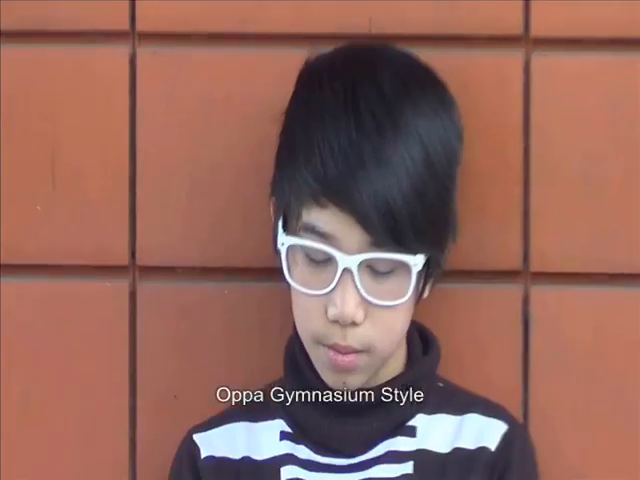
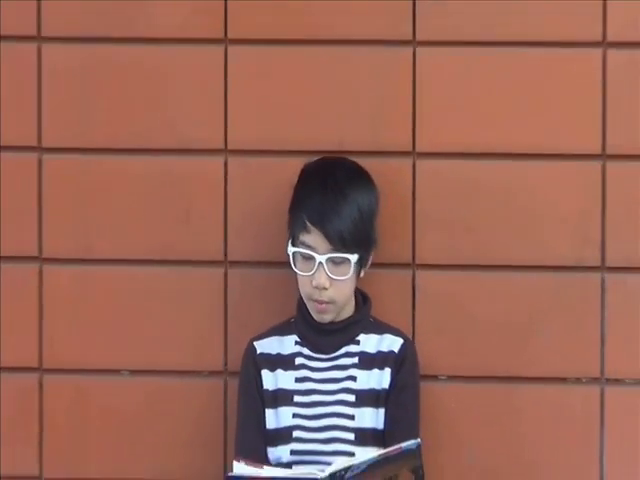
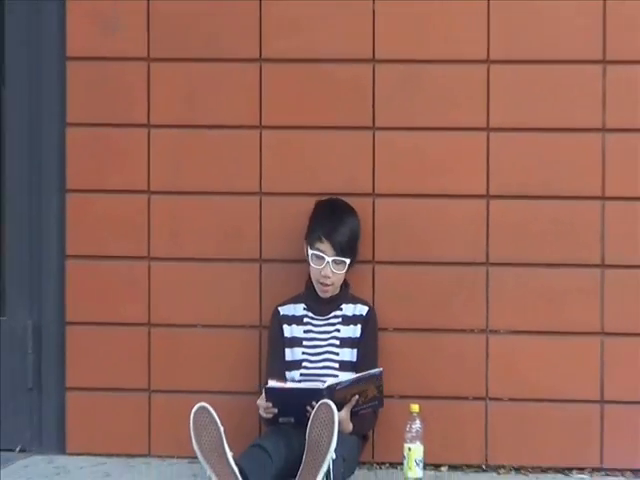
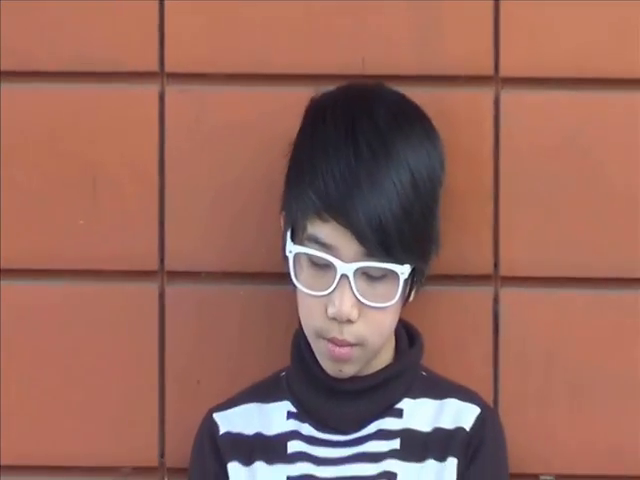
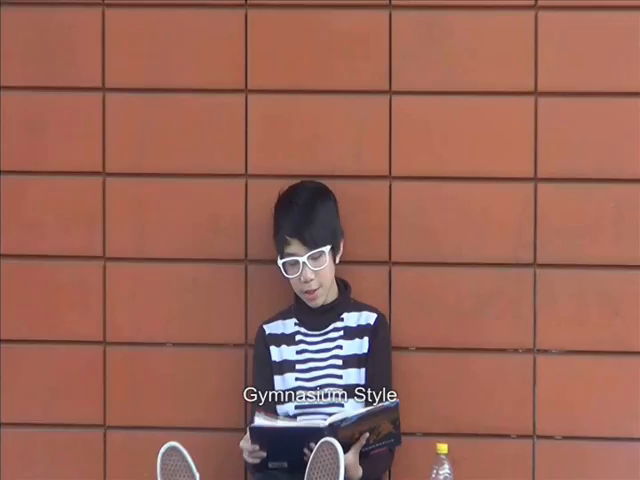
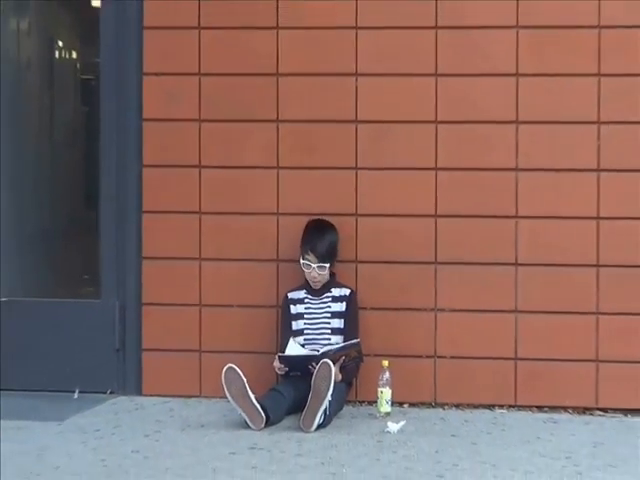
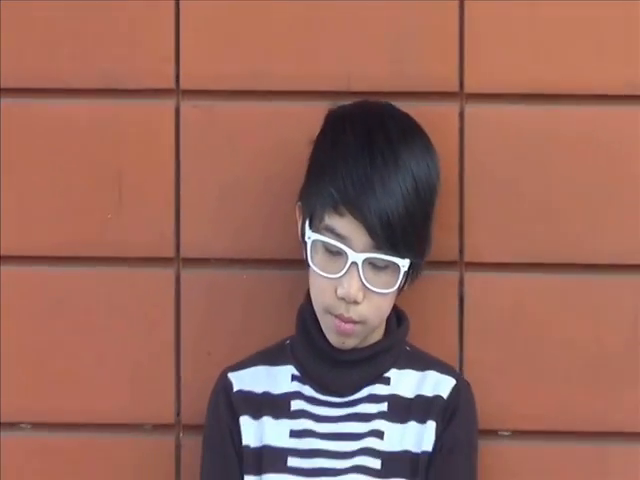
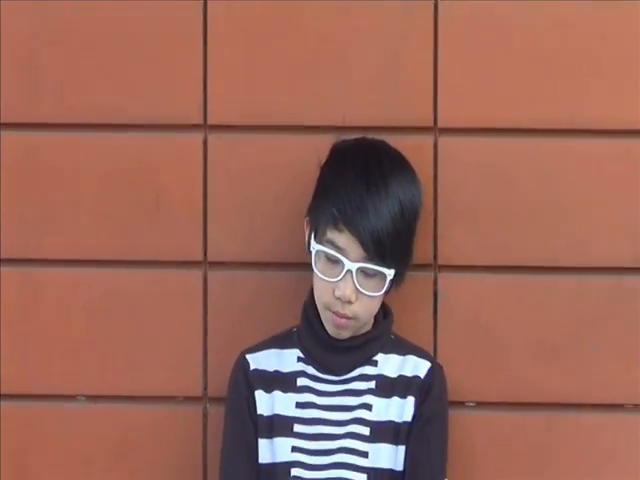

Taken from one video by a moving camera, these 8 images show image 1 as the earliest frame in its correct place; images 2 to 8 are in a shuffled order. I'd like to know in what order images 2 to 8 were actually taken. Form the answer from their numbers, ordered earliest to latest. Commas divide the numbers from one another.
4, 7, 8, 2, 5, 3, 6
